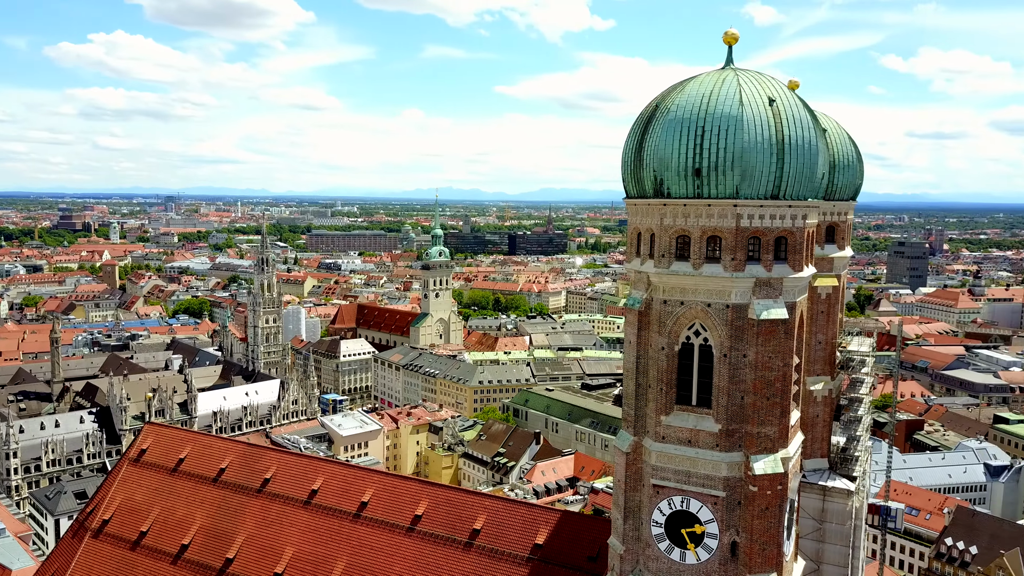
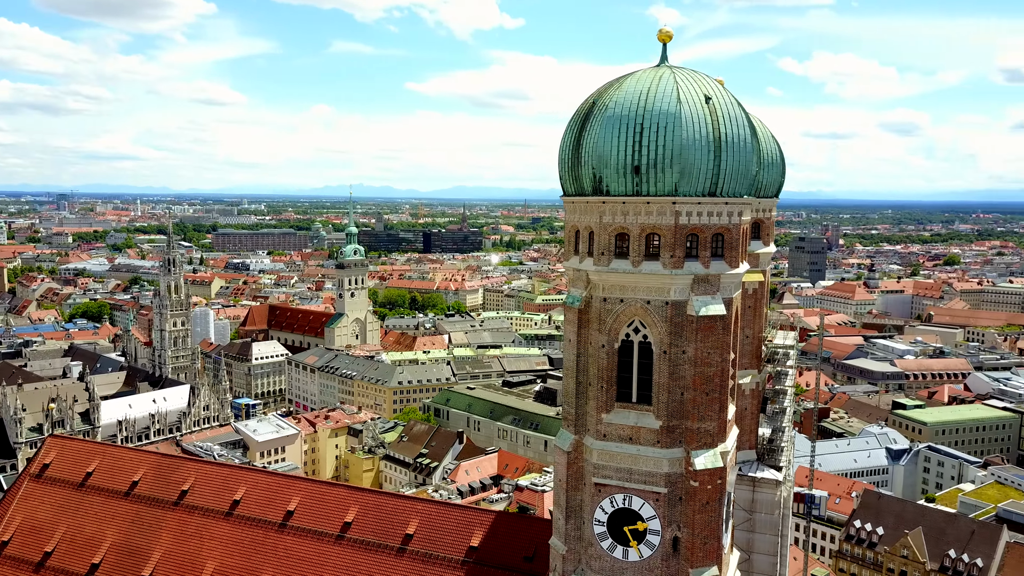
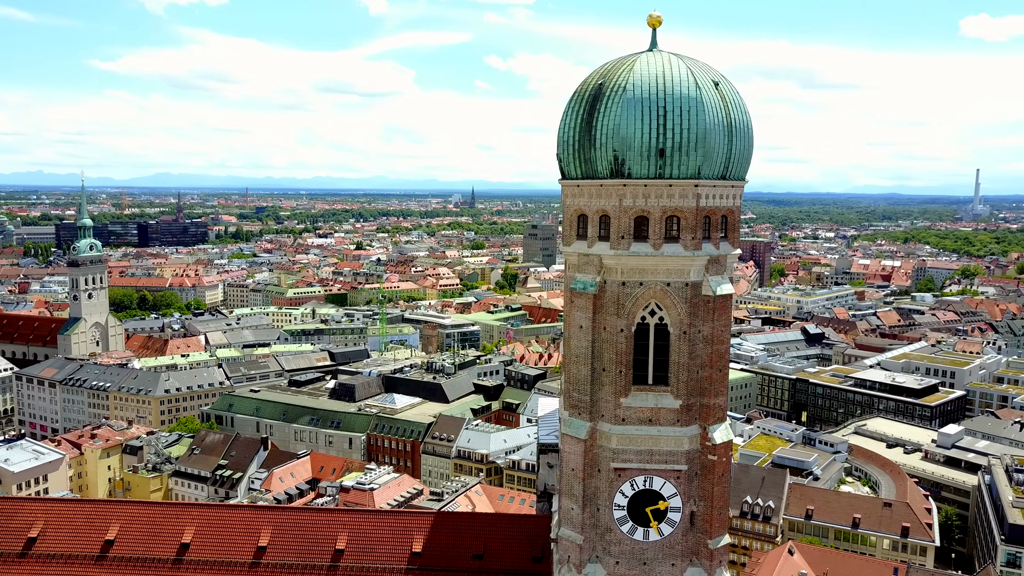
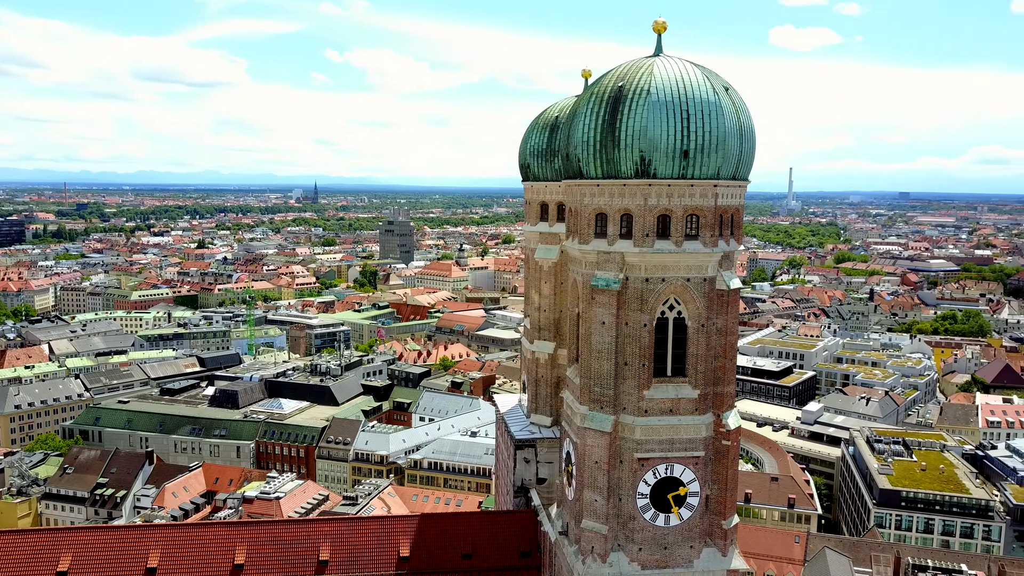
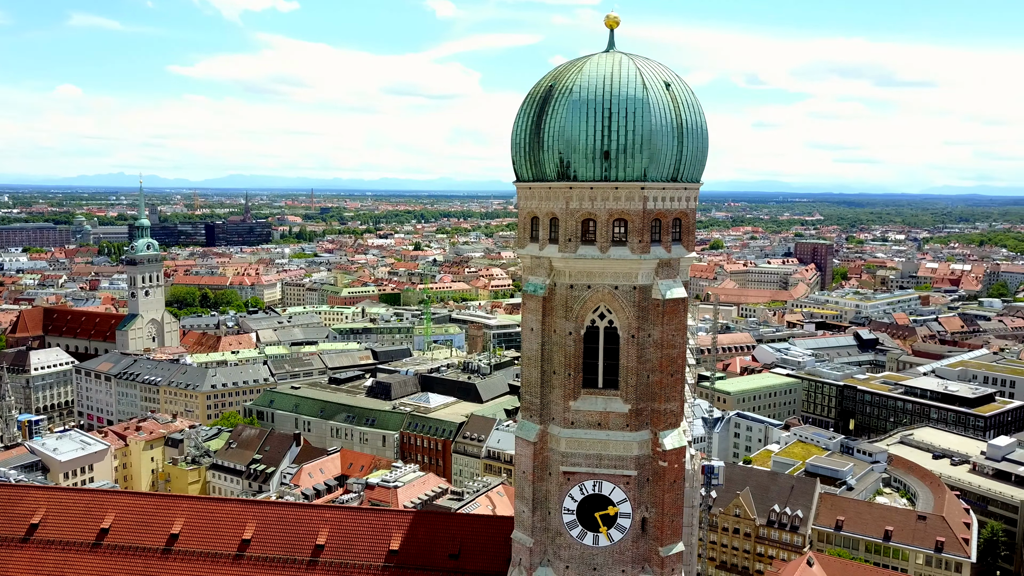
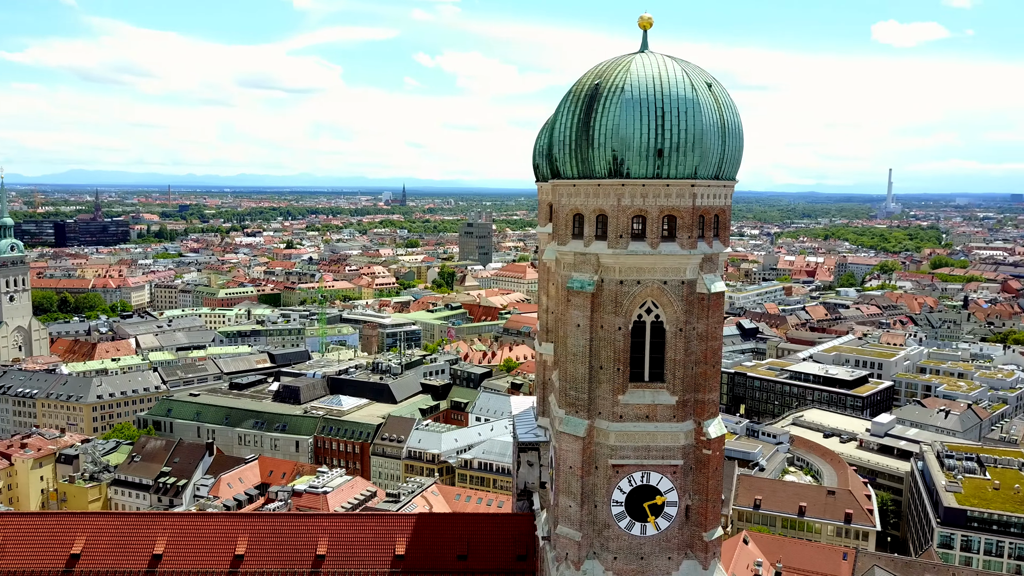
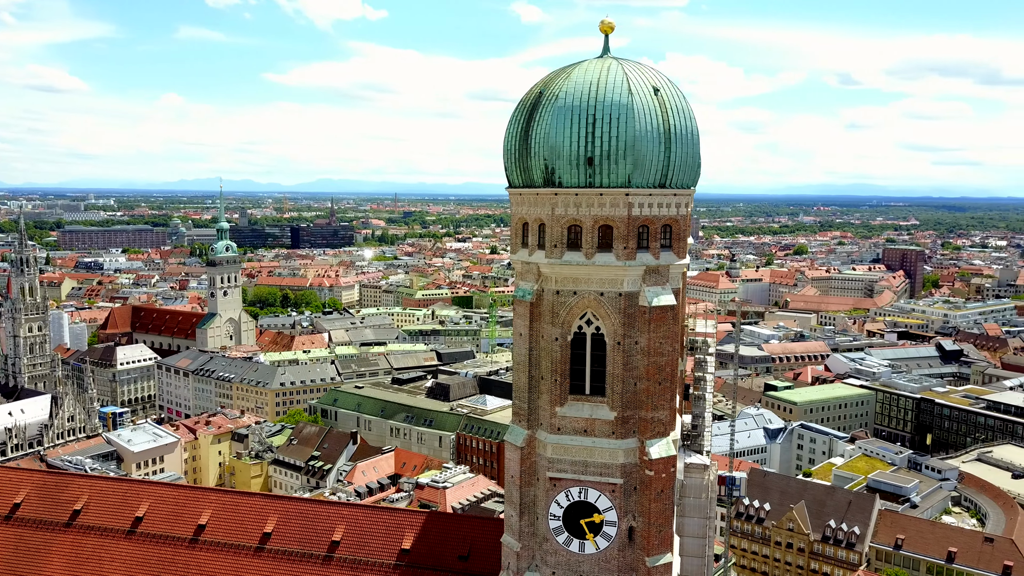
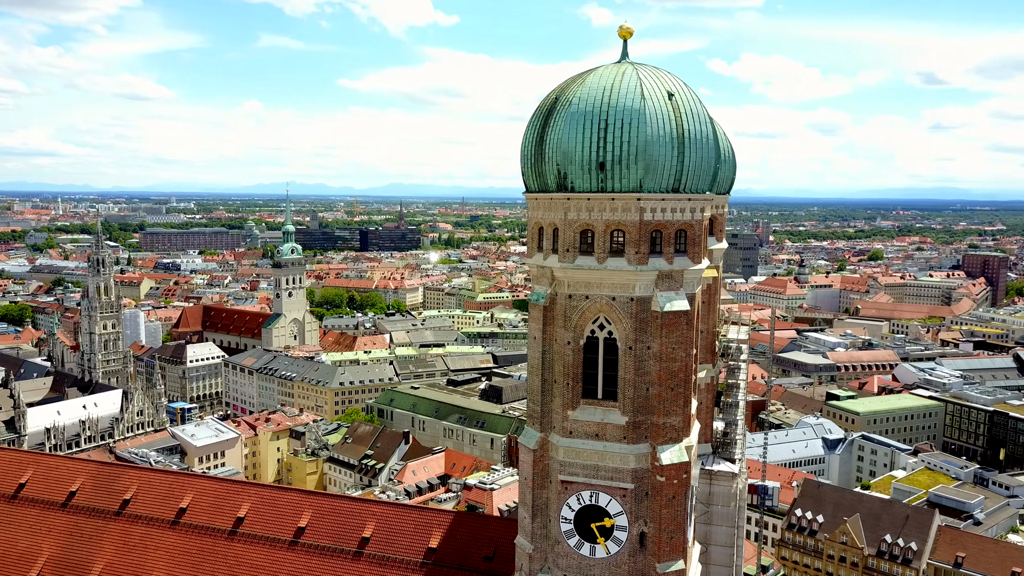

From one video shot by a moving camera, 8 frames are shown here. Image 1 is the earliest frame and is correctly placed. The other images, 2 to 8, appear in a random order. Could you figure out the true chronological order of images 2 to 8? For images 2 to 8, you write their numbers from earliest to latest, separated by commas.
2, 8, 7, 5, 3, 6, 4
